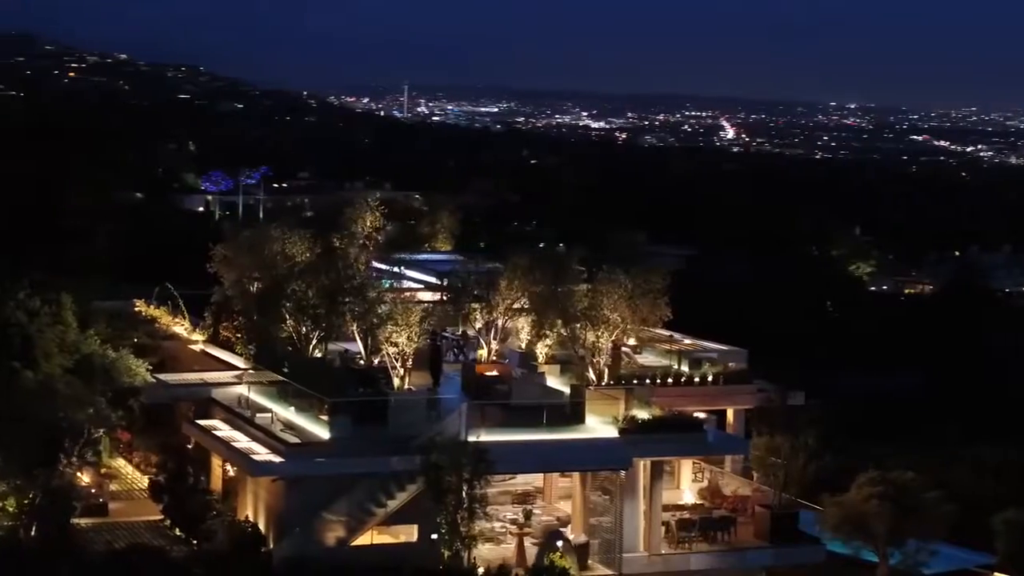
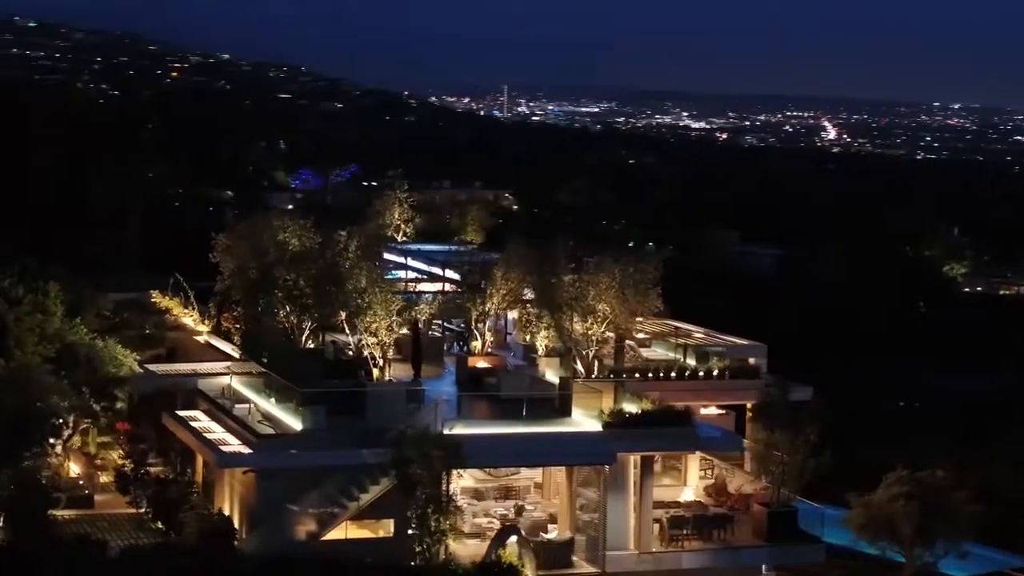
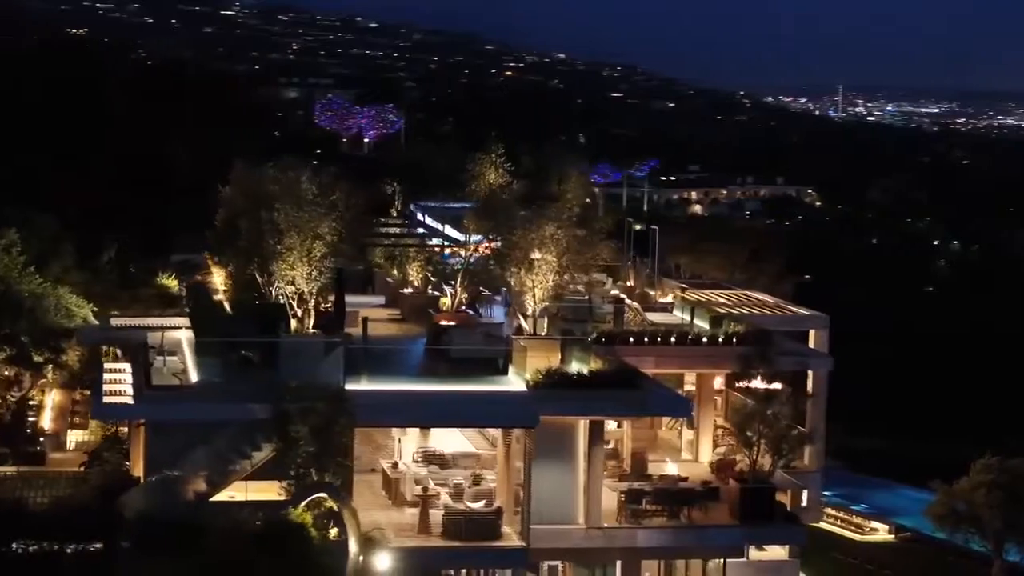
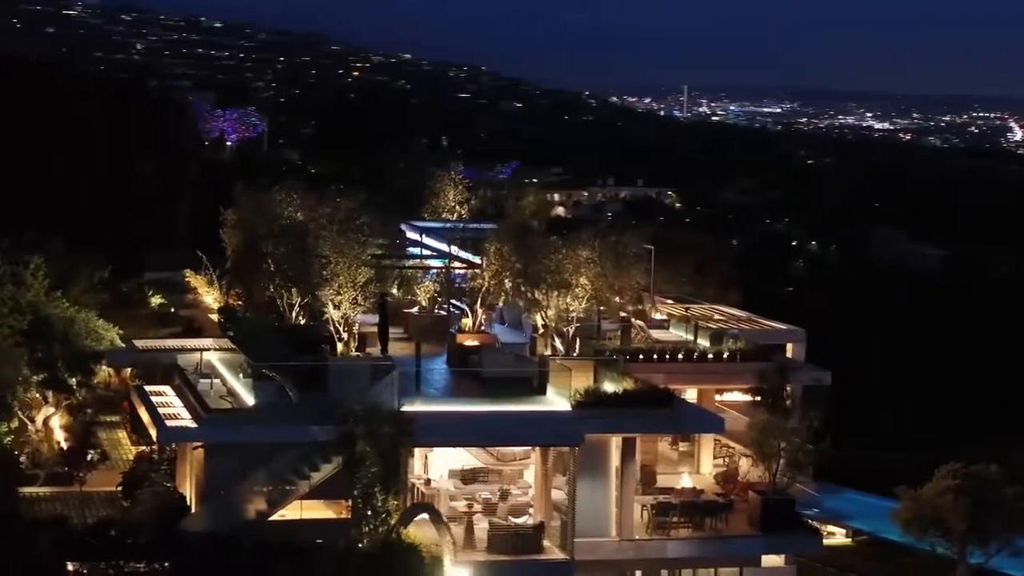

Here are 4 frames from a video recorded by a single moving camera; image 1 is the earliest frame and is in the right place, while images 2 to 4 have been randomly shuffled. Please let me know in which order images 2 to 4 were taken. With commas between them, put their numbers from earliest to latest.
2, 4, 3
